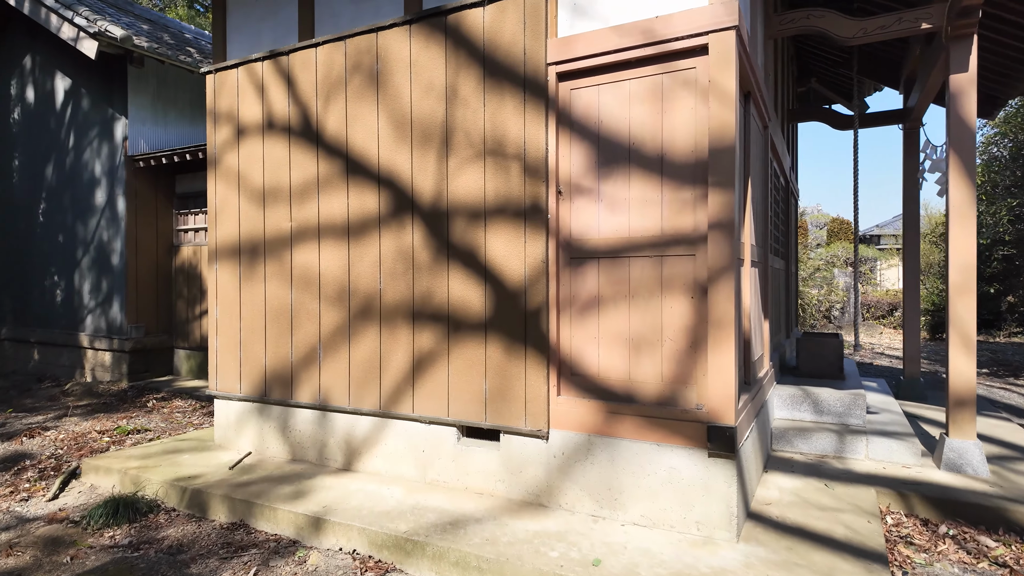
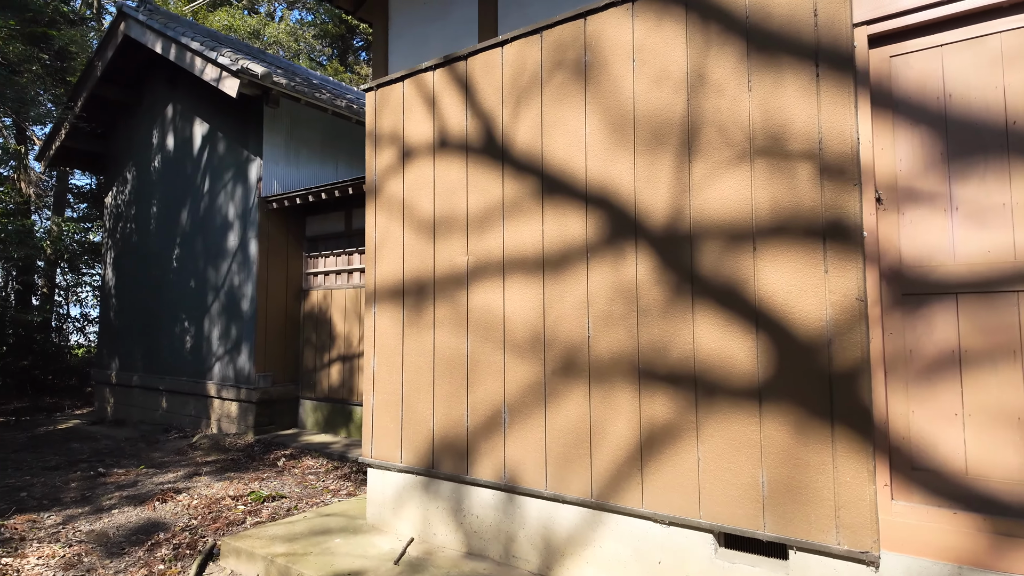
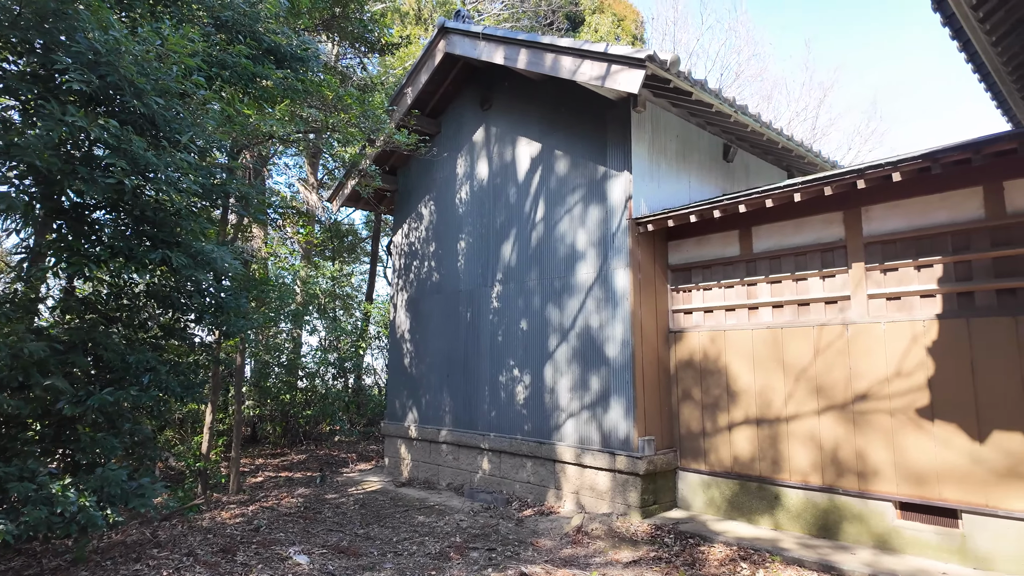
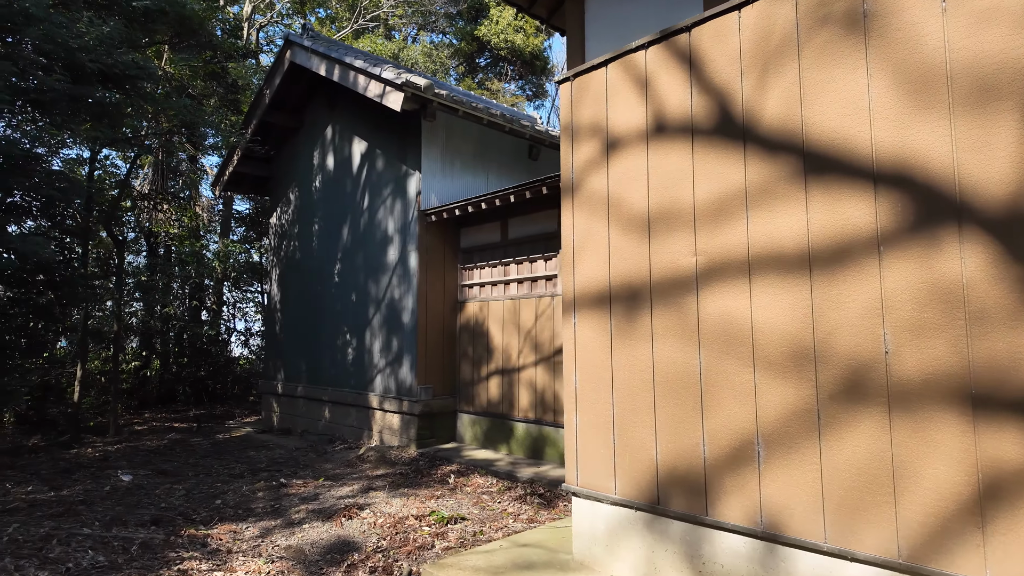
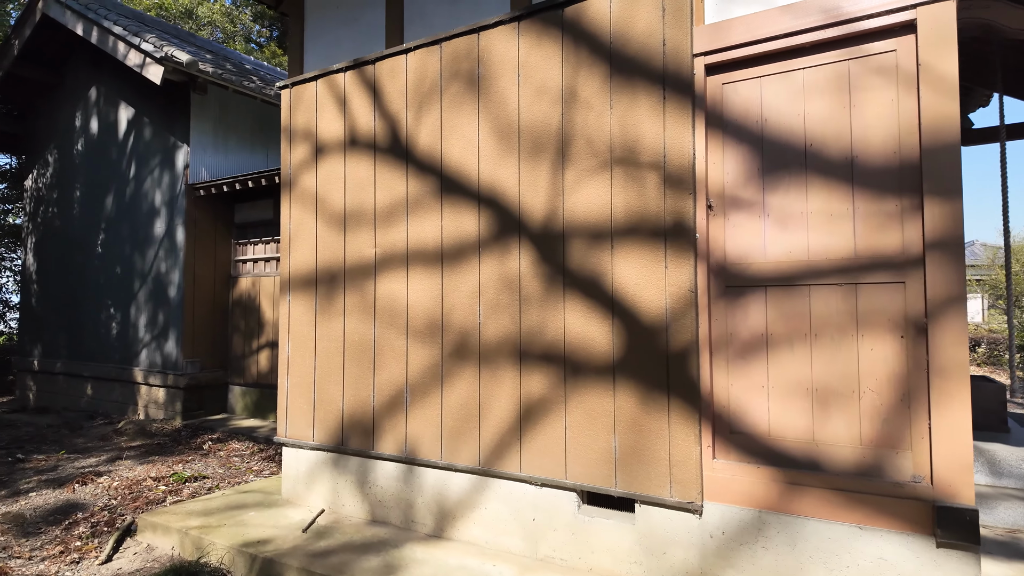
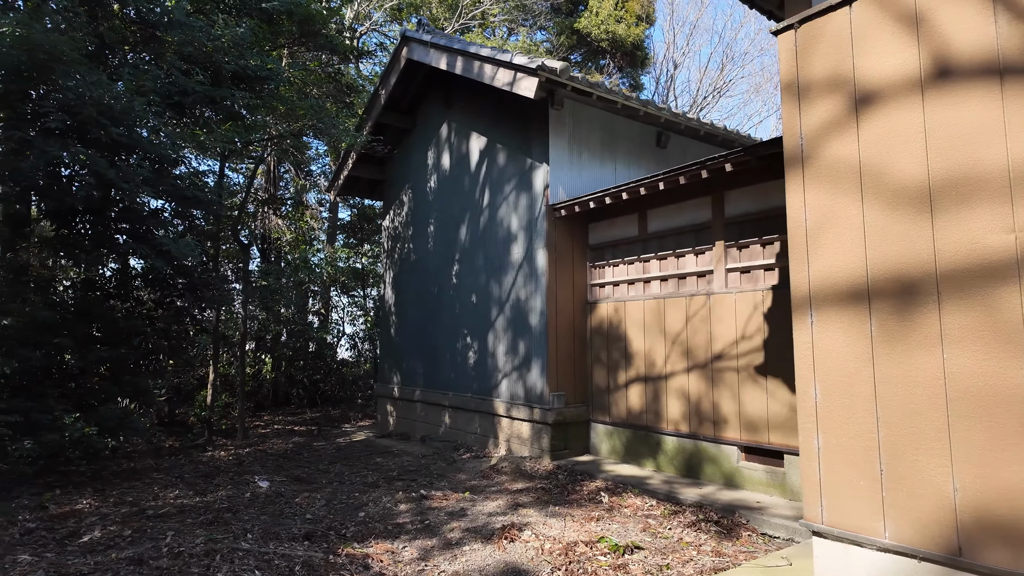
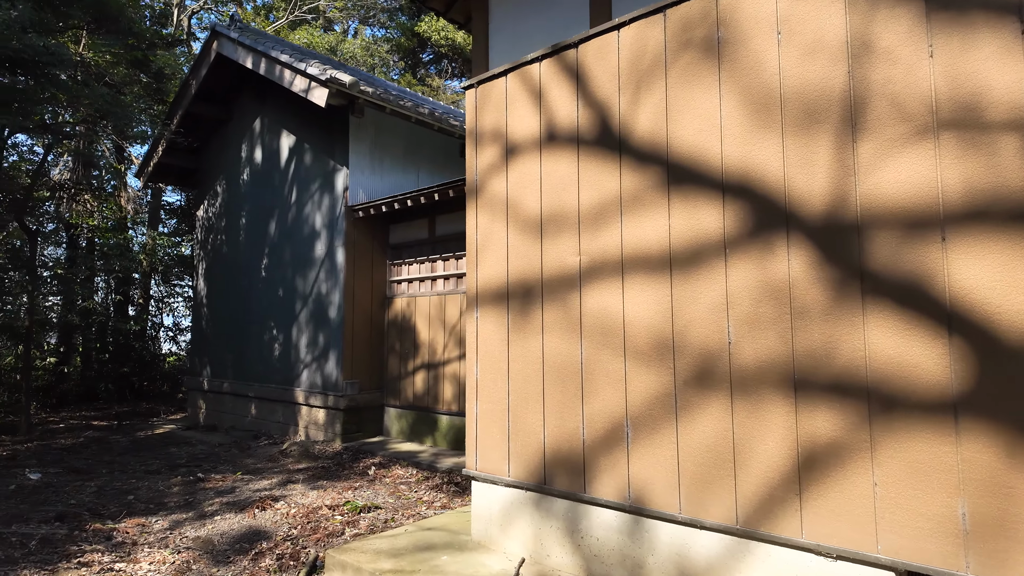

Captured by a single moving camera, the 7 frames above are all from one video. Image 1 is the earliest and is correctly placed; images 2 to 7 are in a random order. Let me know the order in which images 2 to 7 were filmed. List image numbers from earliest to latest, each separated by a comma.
5, 2, 7, 4, 6, 3
